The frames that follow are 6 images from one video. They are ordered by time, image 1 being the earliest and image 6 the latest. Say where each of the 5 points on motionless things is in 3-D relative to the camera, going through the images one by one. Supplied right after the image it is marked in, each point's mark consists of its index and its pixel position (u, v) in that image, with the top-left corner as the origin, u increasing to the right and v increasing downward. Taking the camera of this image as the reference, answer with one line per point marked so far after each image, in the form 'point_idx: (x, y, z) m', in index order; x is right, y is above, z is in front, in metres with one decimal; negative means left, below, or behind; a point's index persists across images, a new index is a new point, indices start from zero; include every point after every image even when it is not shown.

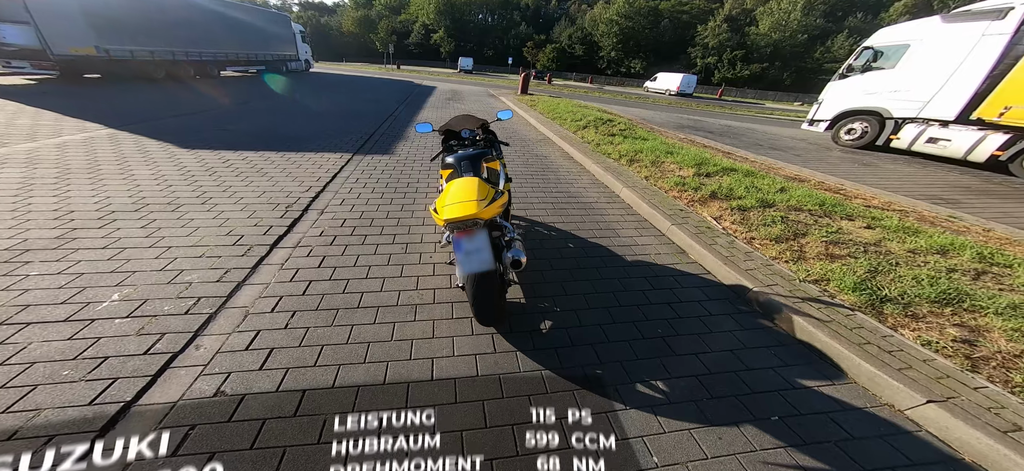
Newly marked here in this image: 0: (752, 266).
0: (+2.4, -0.2, +3.5) m
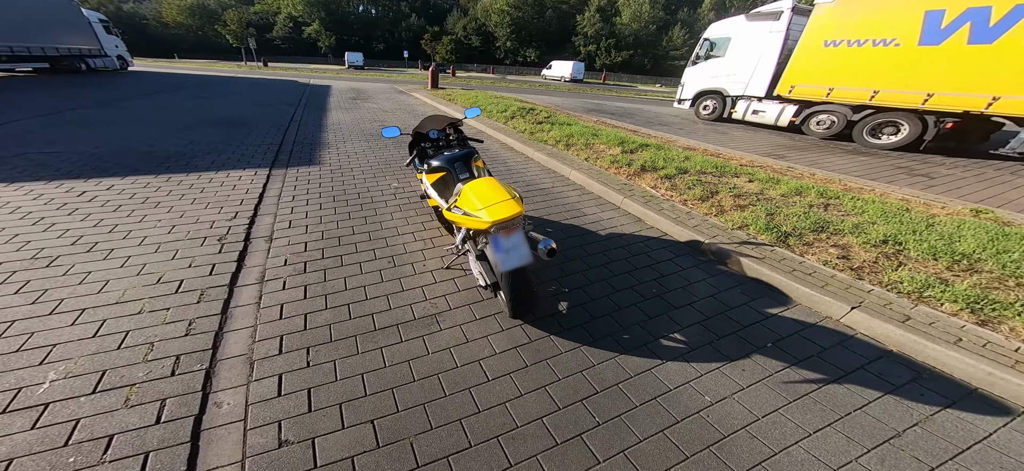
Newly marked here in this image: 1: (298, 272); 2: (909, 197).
0: (+2.2, +0.3, +4.2) m
1: (-1.9, -0.3, +3.2) m
2: (+5.3, +0.6, +4.9) m
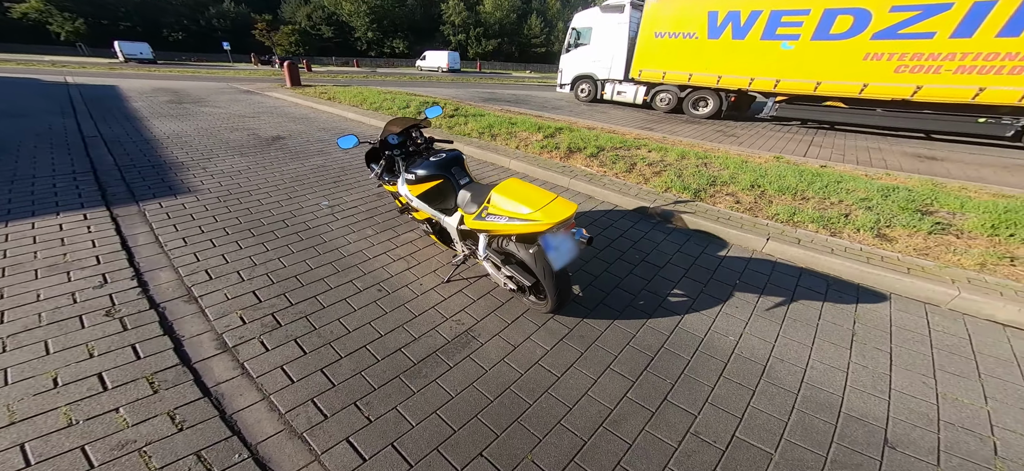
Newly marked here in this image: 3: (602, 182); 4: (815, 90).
0: (+1.7, +0.7, +4.8) m
1: (-1.8, -0.7, +2.5) m
2: (+4.2, +1.6, +6.4) m
3: (+1.3, +0.7, +5.0) m
4: (+7.8, +3.7, +9.0) m
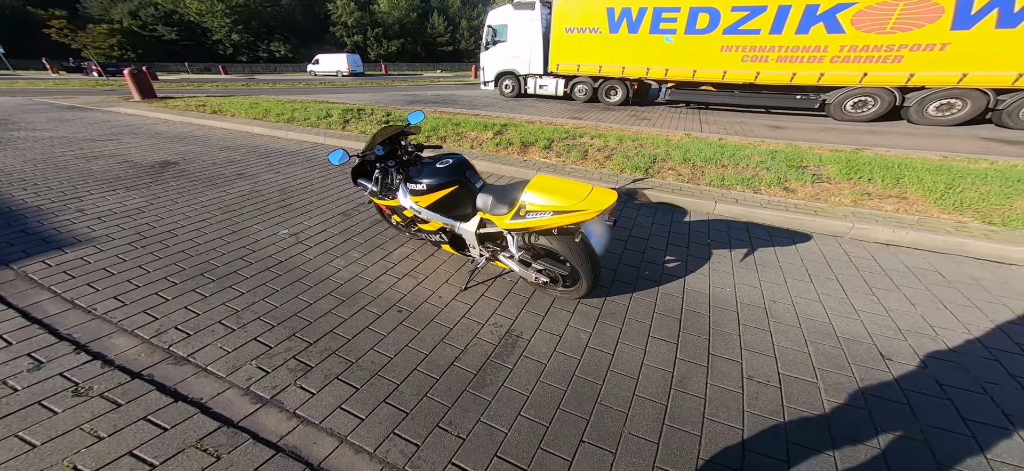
0: (+1.2, +0.9, +5.2) m
1: (-1.4, -0.9, +2.2) m
2: (+3.1, +2.2, +7.4) m
3: (+0.7, +0.9, +5.3) m
4: (+5.6, +4.9, +10.6) m
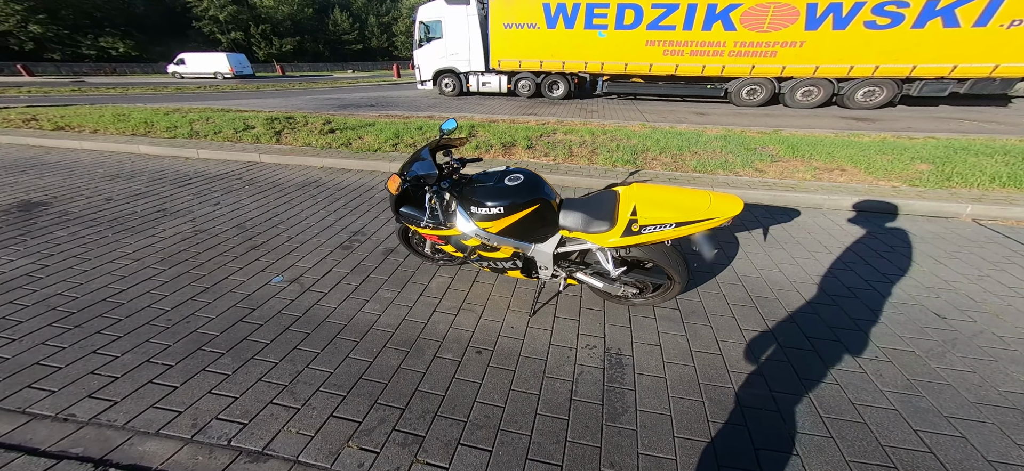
0: (+1.1, +1.0, +5.2) m
1: (-0.5, -1.2, +1.8) m
2: (+2.3, +2.5, +7.7) m
3: (+0.6, +0.9, +5.2) m
4: (+3.6, +5.4, +11.4) m
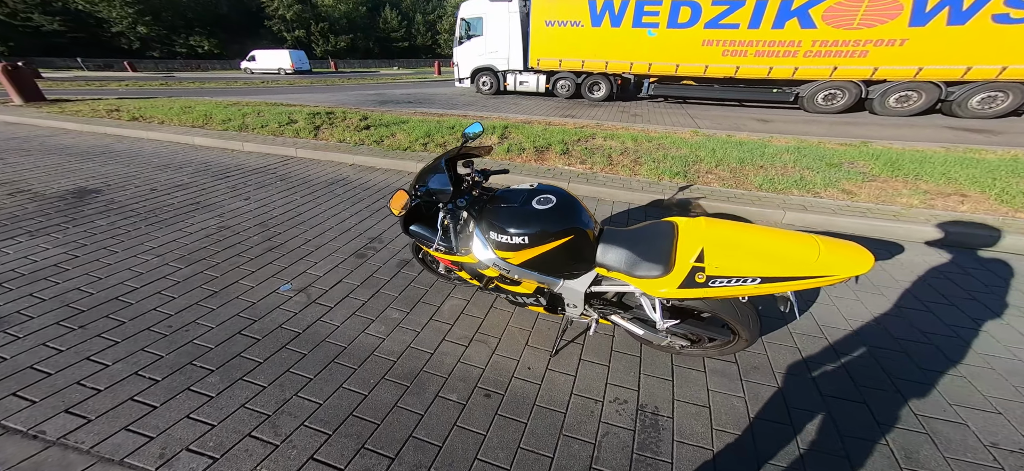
0: (+1.6, +0.7, +4.6) m
1: (-0.5, -1.3, +1.4) m
2: (+3.2, +2.2, +7.0) m
3: (+1.1, +0.7, +4.6) m
4: (+5.1, +5.0, +10.5) m
